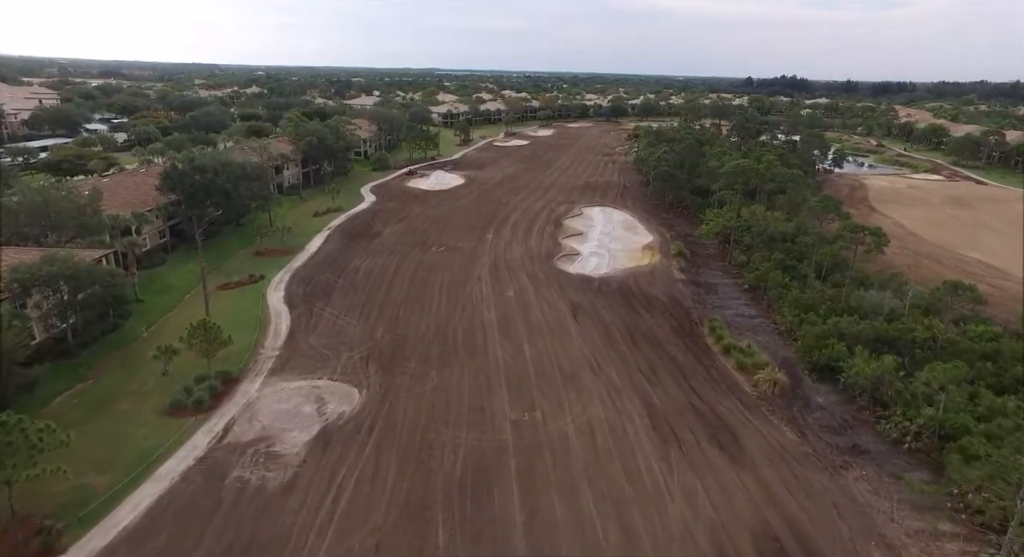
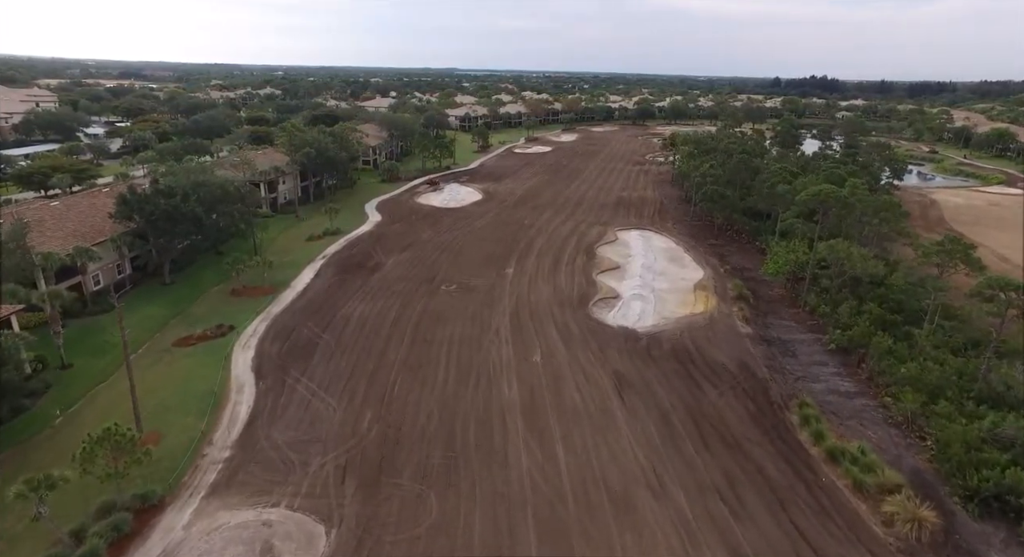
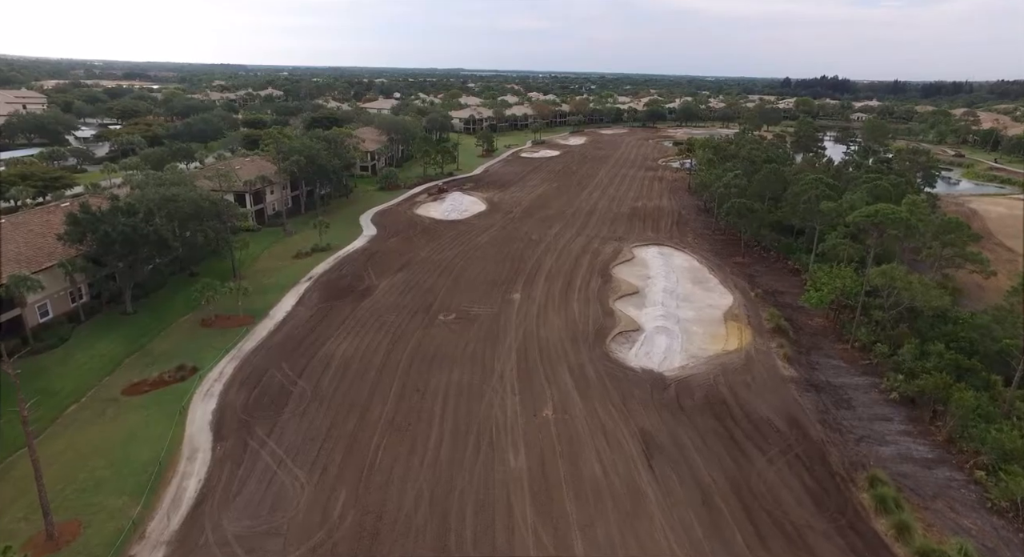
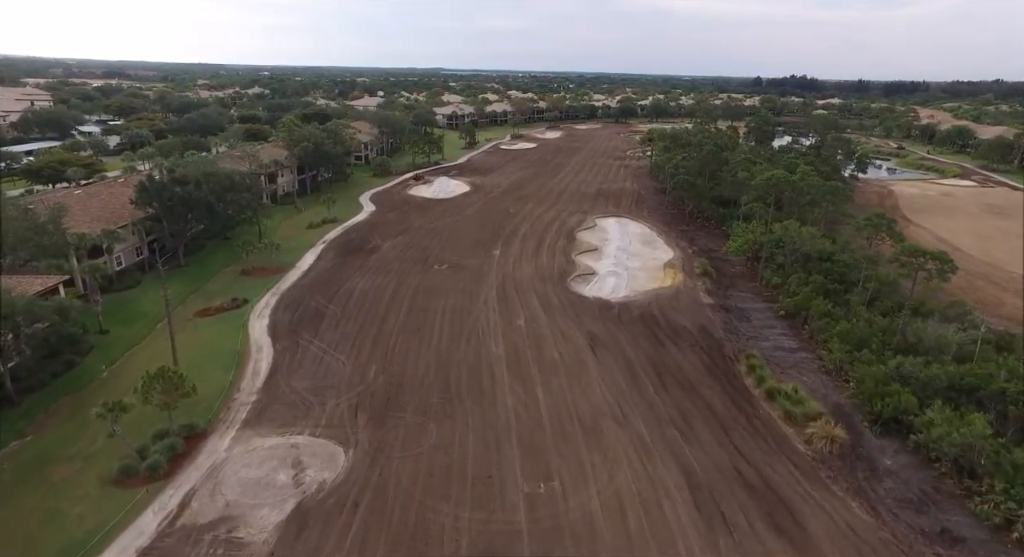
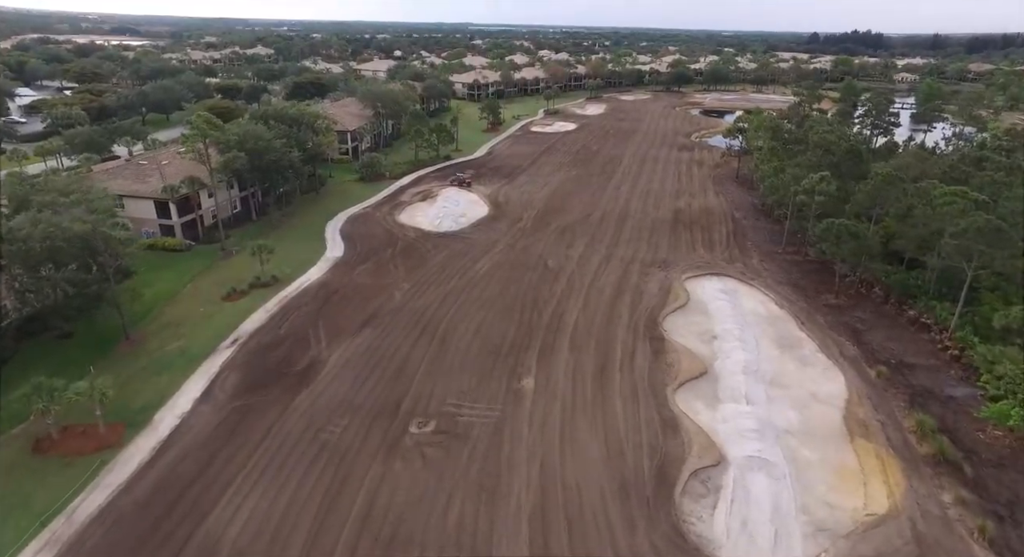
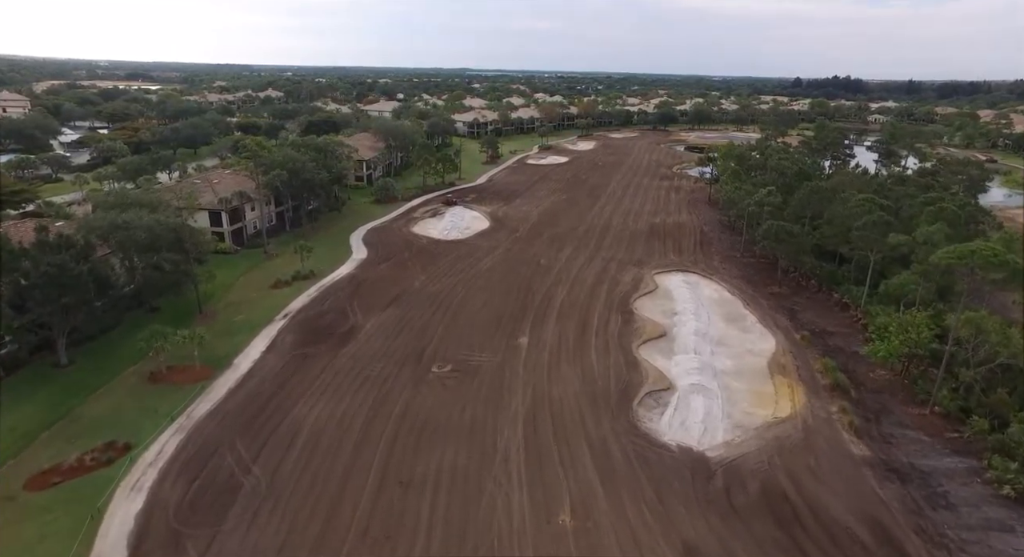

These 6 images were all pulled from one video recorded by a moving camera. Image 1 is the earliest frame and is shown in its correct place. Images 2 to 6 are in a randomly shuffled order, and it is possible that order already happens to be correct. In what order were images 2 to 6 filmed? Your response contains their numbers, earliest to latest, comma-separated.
4, 2, 3, 6, 5
